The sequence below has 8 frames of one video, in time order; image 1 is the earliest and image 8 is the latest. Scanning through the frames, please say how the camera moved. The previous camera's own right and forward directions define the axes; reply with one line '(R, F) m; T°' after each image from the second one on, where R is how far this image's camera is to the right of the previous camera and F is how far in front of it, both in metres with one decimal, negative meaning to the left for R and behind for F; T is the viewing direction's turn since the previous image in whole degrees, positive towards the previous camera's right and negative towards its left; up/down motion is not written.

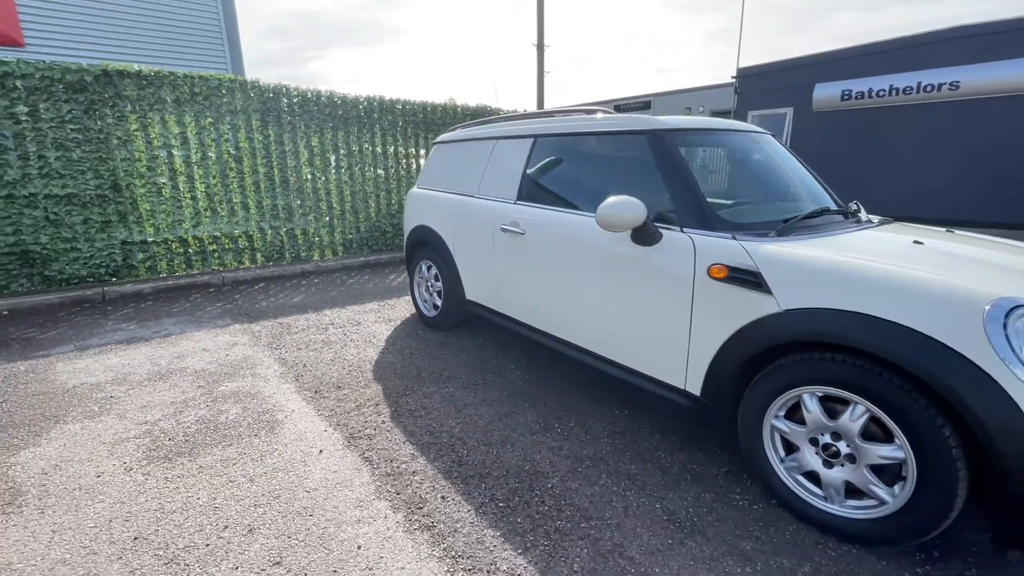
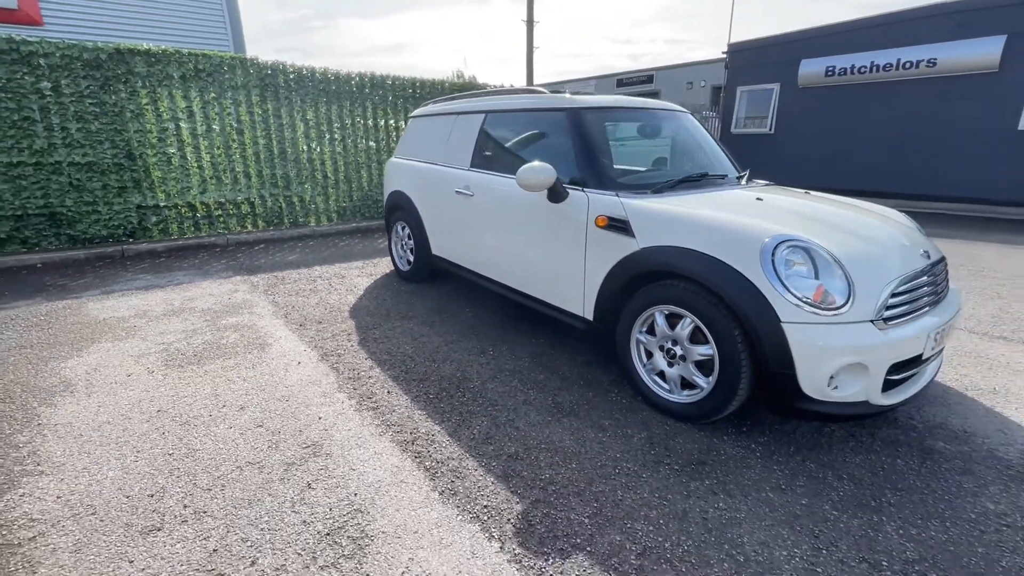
(+0.4, -0.6) m; -1°
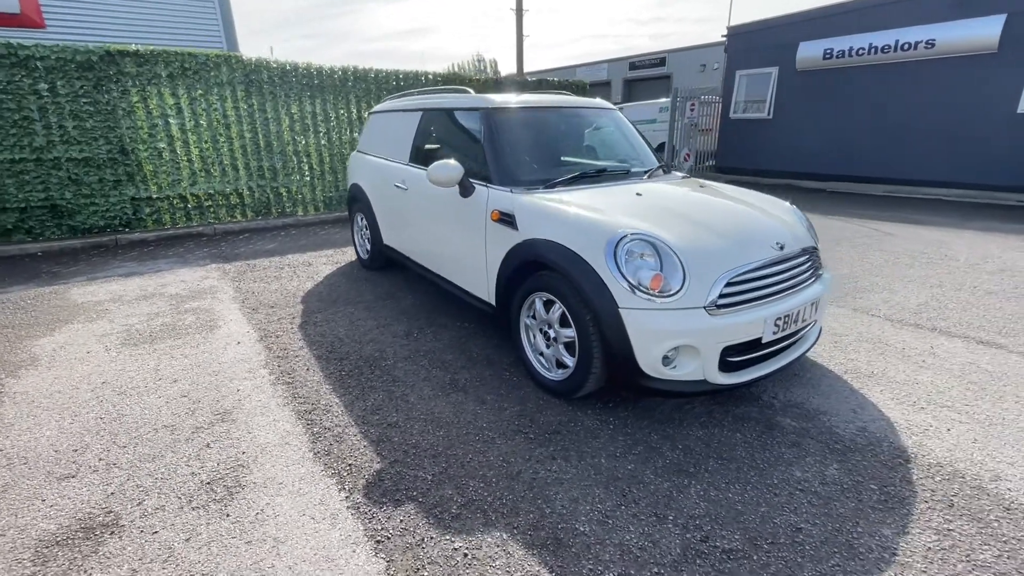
(+0.7, -0.2) m; -3°
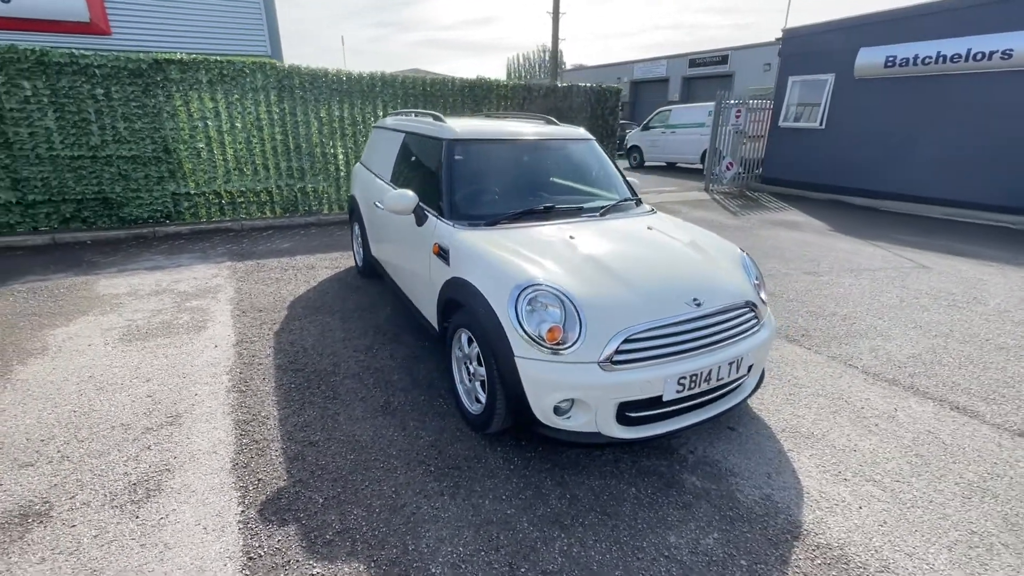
(+0.7, -0.1) m; -6°
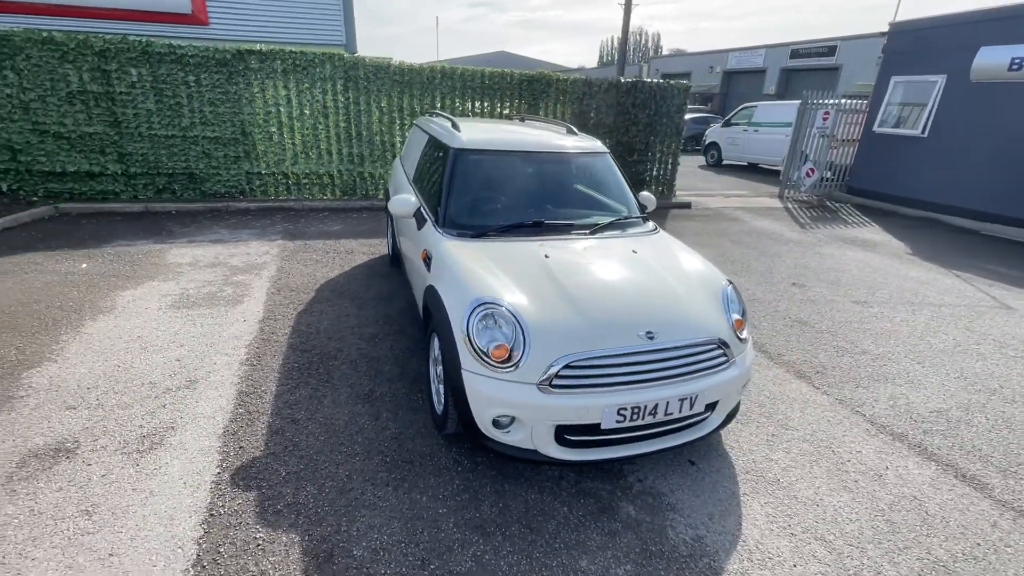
(+0.6, -0.1) m; -8°
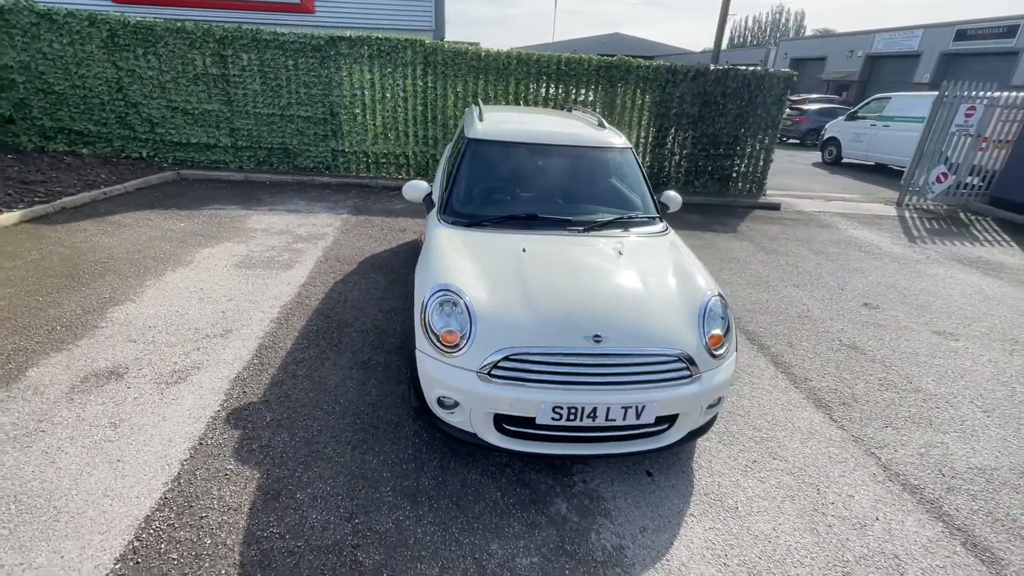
(+0.7, 0.0) m; -11°
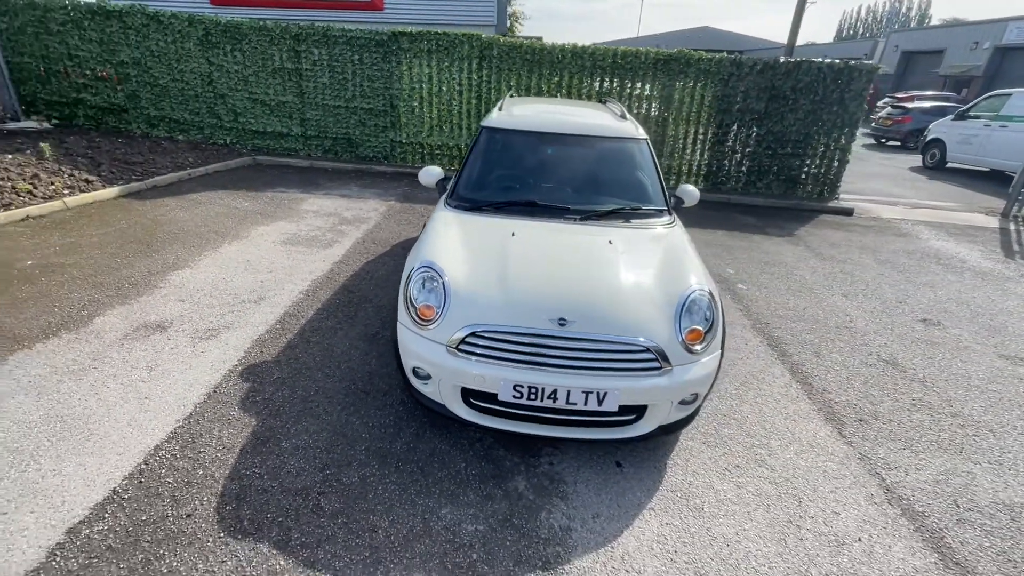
(+0.5, 0.0) m; -8°
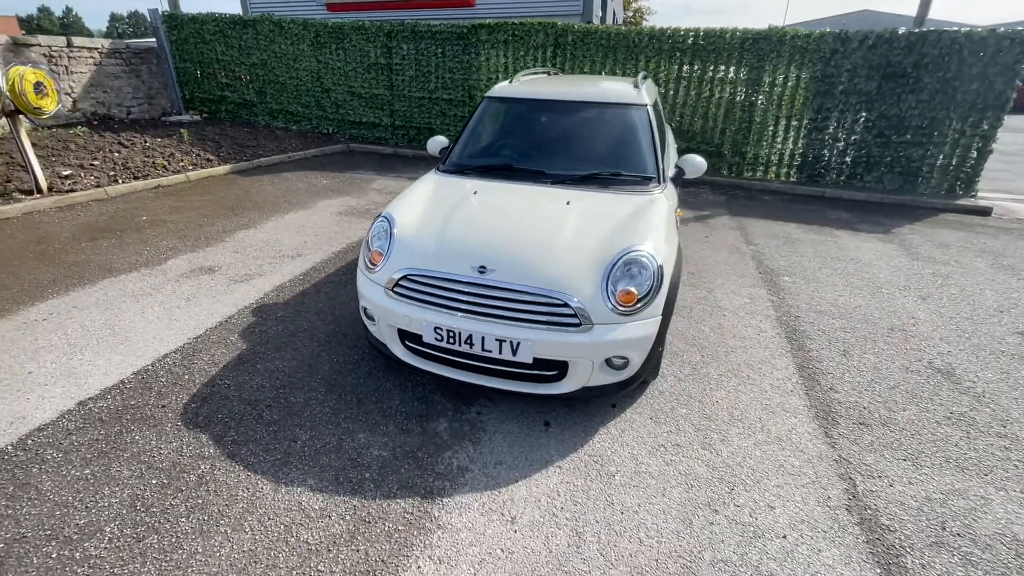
(+1.0, +0.1) m; -13°
